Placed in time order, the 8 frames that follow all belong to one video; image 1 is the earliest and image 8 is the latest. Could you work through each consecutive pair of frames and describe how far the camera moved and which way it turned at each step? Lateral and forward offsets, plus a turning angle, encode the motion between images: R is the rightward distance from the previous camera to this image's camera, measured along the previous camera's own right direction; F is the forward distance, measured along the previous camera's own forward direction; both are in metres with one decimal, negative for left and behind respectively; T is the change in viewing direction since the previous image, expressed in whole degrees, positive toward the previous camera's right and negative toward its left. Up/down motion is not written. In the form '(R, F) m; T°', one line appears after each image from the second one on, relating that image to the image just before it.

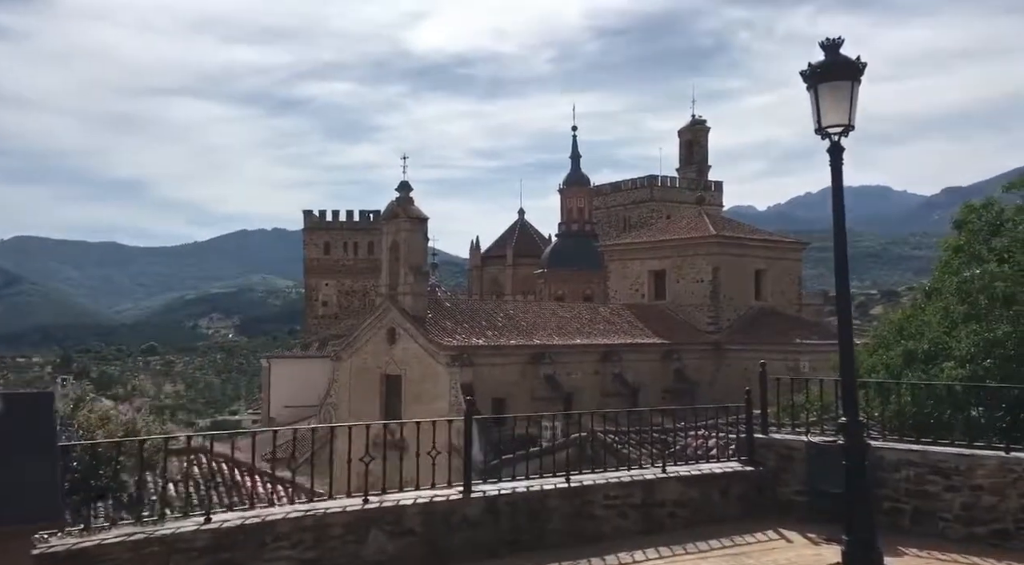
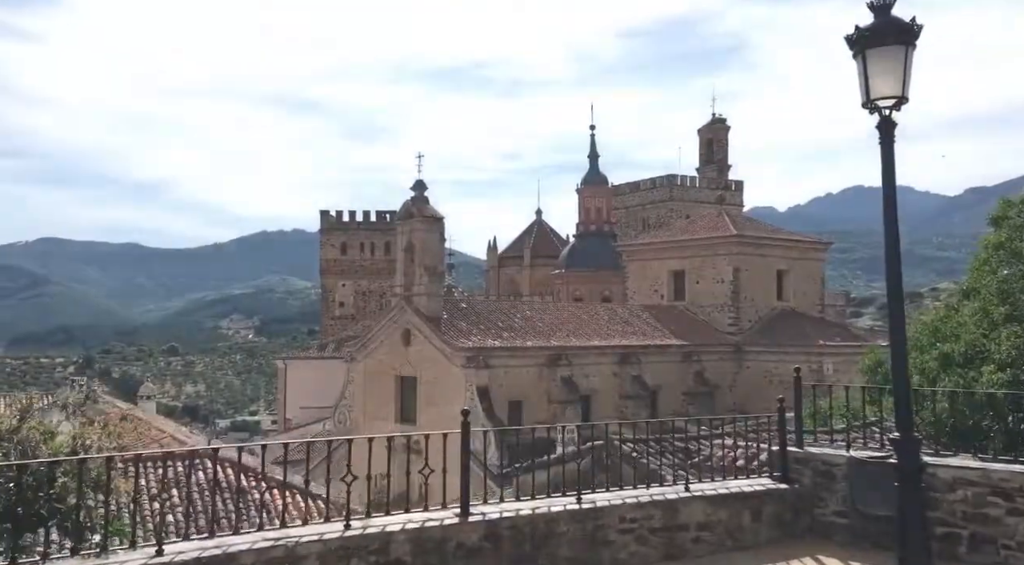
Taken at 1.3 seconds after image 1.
(0.0, +0.4) m; -1°
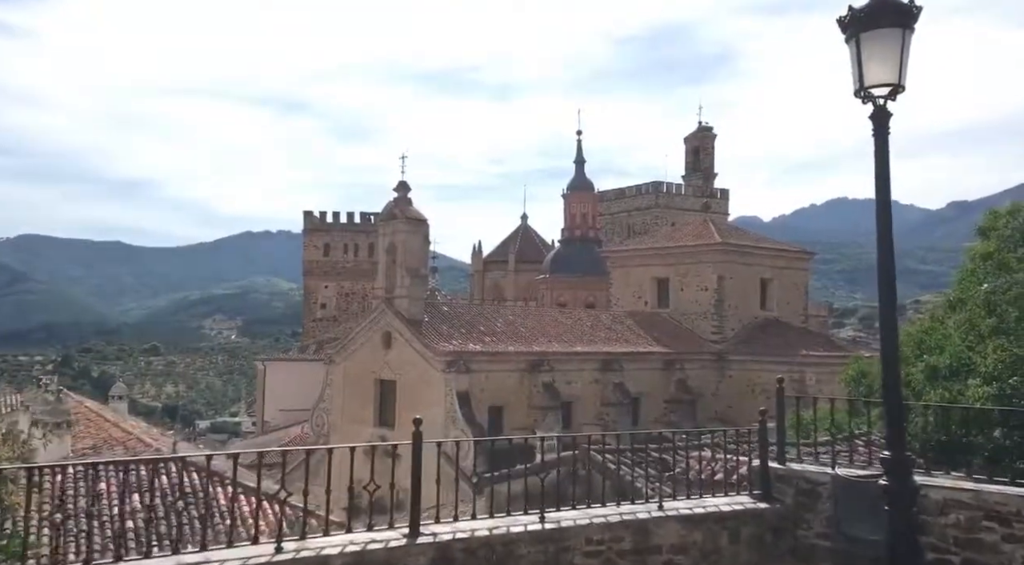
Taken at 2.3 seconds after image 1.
(+0.1, +0.3) m; +1°
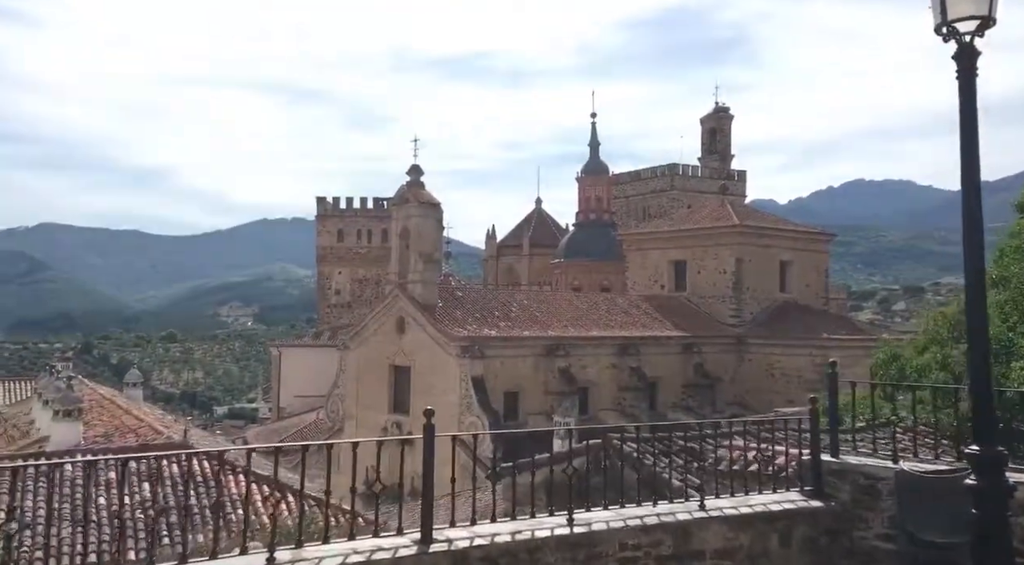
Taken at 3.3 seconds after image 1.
(0.0, +0.4) m; -1°
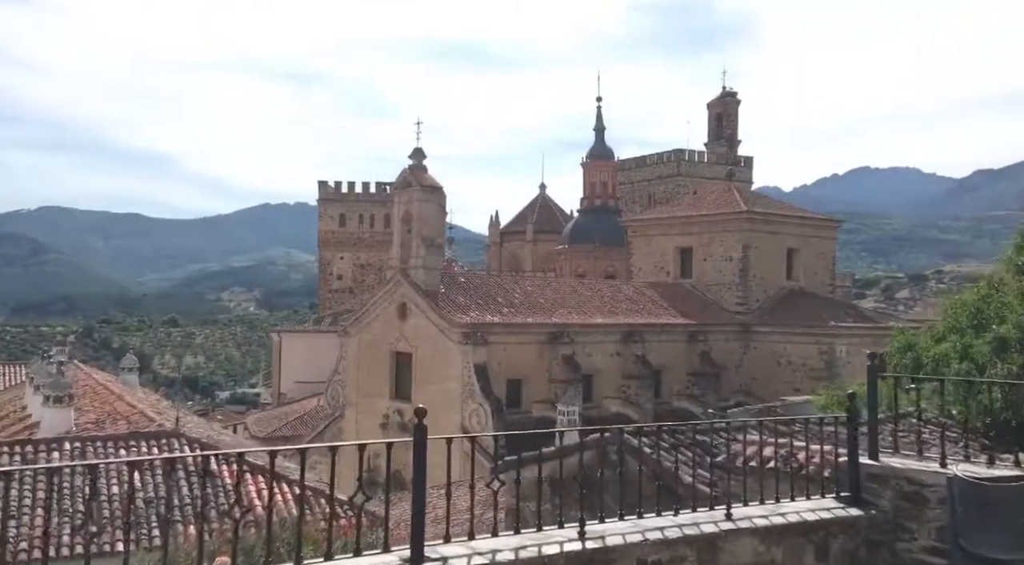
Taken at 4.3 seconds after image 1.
(0.0, +0.3) m; 0°
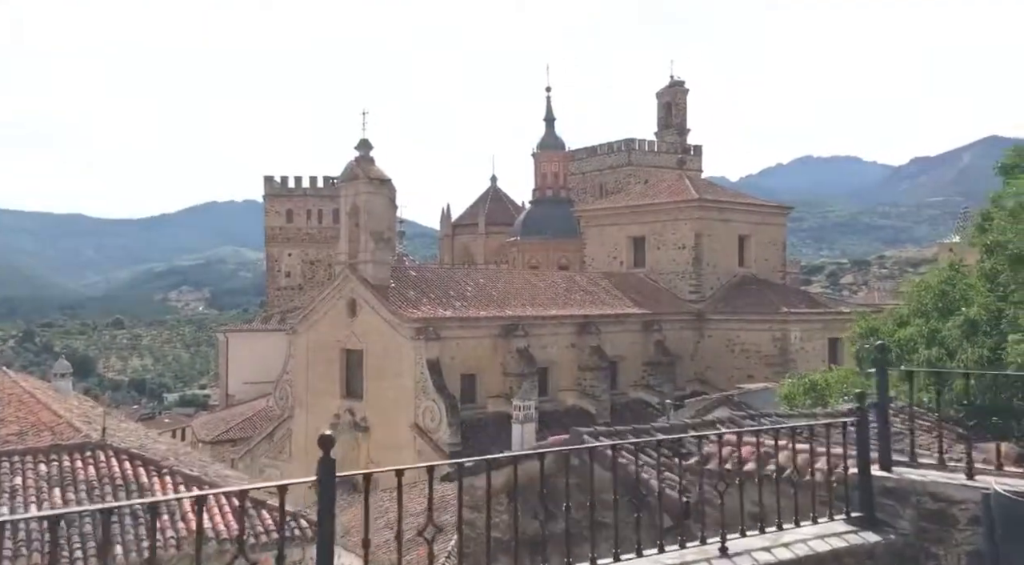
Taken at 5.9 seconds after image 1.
(0.0, +0.5) m; +3°
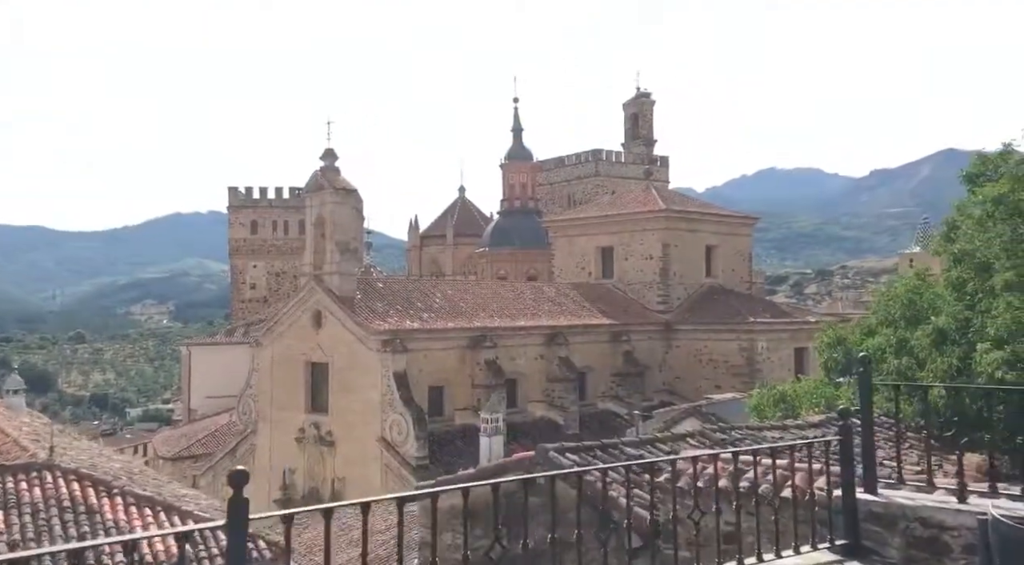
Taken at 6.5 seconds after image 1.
(0.0, +0.2) m; +2°
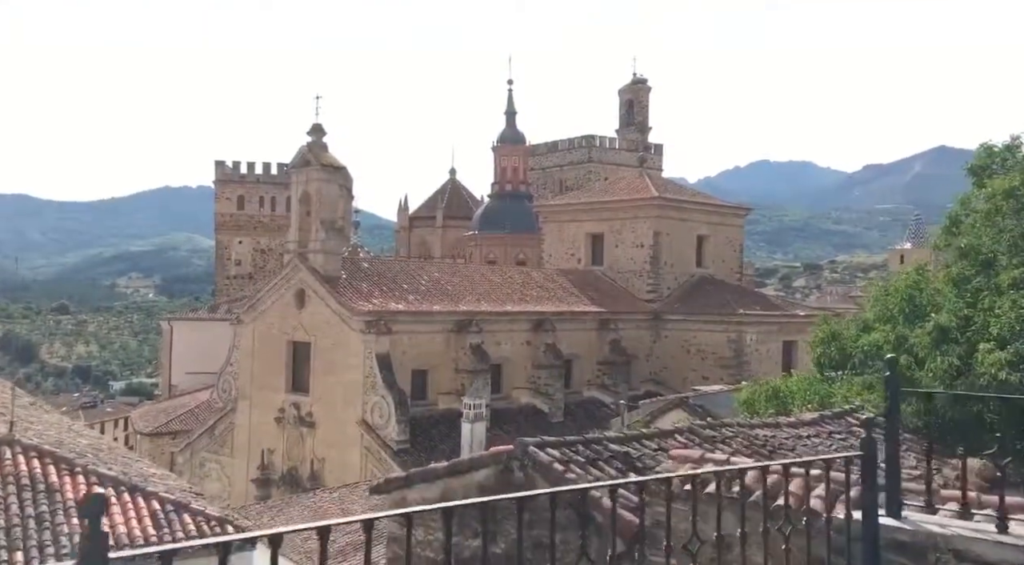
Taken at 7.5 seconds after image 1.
(0.0, +0.4) m; +1°
